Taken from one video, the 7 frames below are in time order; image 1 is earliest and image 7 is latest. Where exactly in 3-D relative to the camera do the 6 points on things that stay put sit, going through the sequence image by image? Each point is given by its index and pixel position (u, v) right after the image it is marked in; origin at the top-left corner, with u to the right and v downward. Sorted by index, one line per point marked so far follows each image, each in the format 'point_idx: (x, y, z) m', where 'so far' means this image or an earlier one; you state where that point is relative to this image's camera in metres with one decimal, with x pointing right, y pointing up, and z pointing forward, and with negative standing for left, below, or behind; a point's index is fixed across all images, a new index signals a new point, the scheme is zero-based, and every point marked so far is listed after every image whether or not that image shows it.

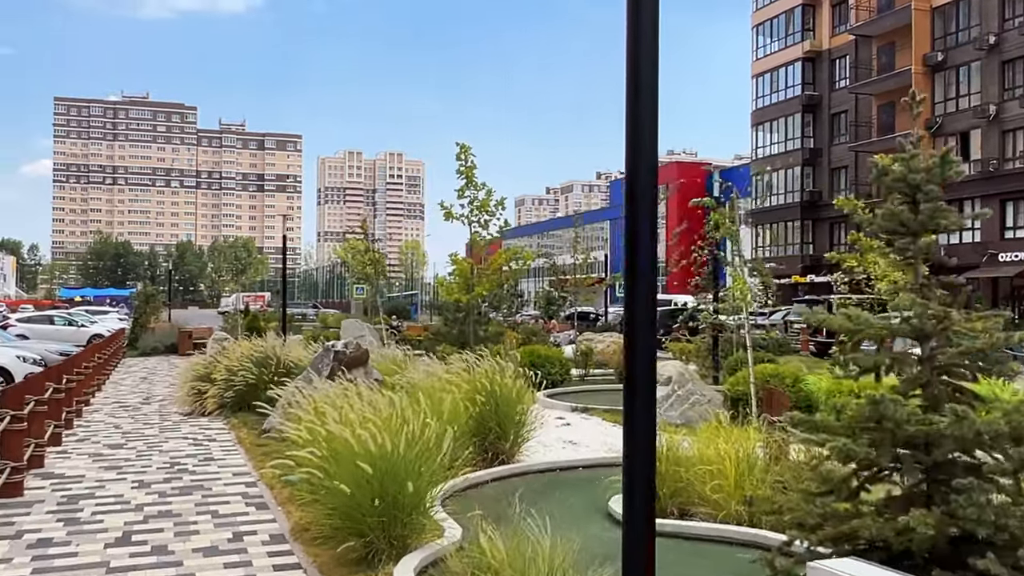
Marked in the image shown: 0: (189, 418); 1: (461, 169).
0: (-4.4, -1.8, +13.3) m
1: (-0.8, +1.9, +16.1) m
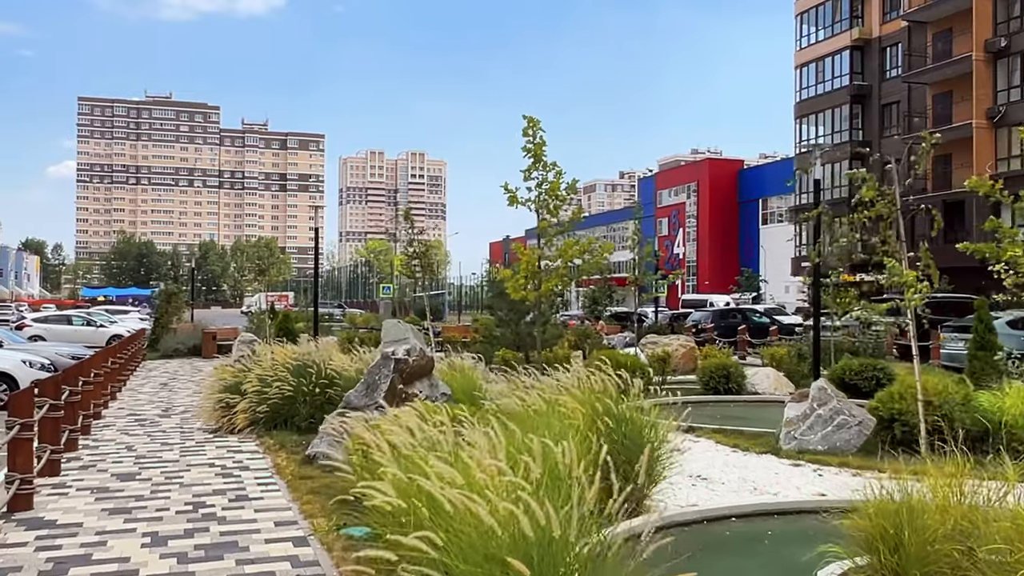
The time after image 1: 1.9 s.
0: (-3.4, -1.7, +11.3) m
1: (+0.2, +2.0, +14.0) m
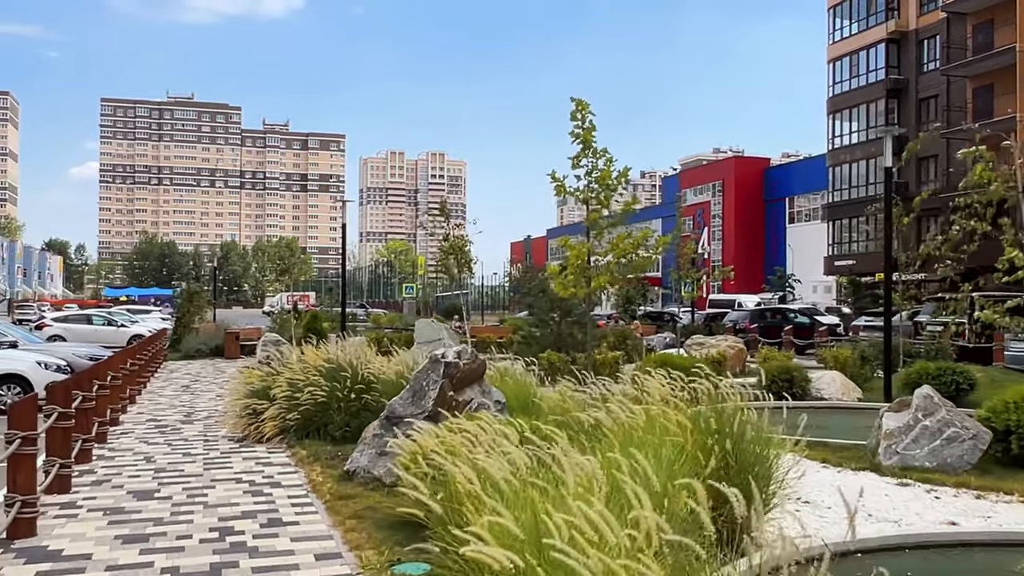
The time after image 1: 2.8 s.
0: (-2.8, -1.7, +10.3) m
1: (+0.8, +2.1, +12.9) m
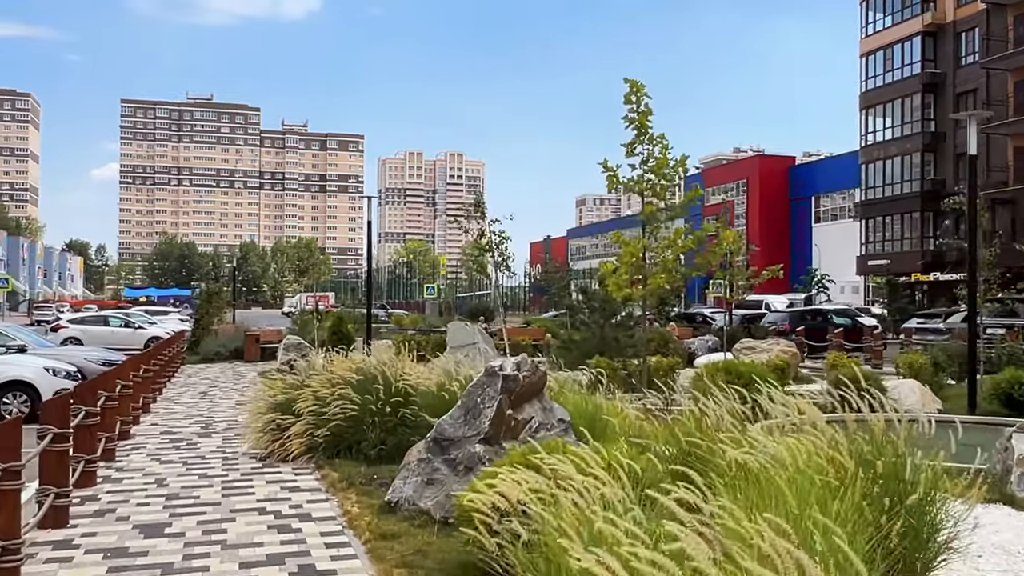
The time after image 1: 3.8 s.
0: (-2.3, -1.7, +9.2) m
1: (+1.4, +2.0, +11.7) m
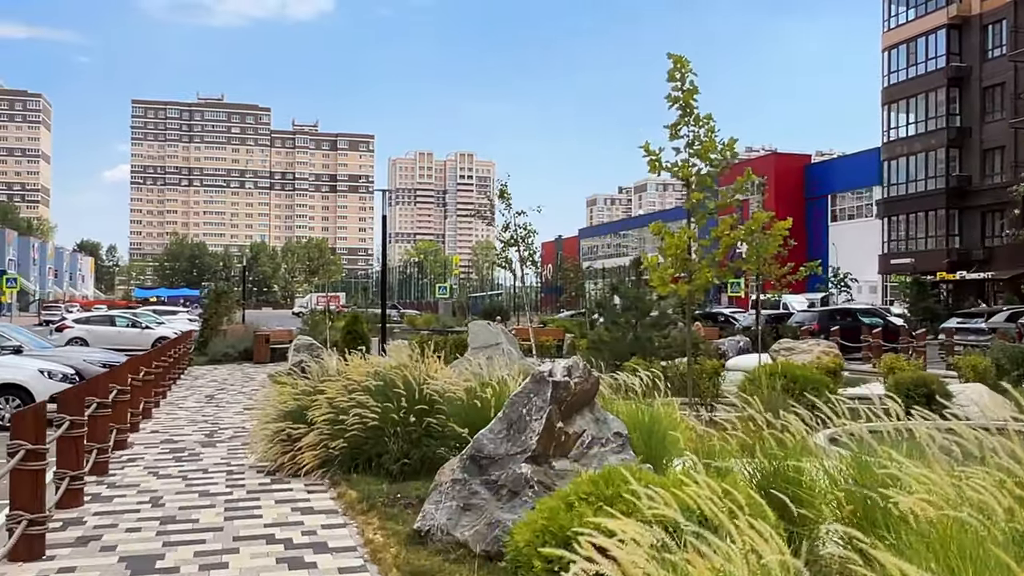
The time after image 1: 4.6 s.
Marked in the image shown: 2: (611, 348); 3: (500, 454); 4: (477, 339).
0: (-2.0, -1.6, +8.2) m
1: (+1.8, +2.1, +10.7) m
2: (+1.5, -0.9, +14.9) m
3: (-0.1, -1.0, +5.7) m
4: (-0.5, -0.8, +15.0) m
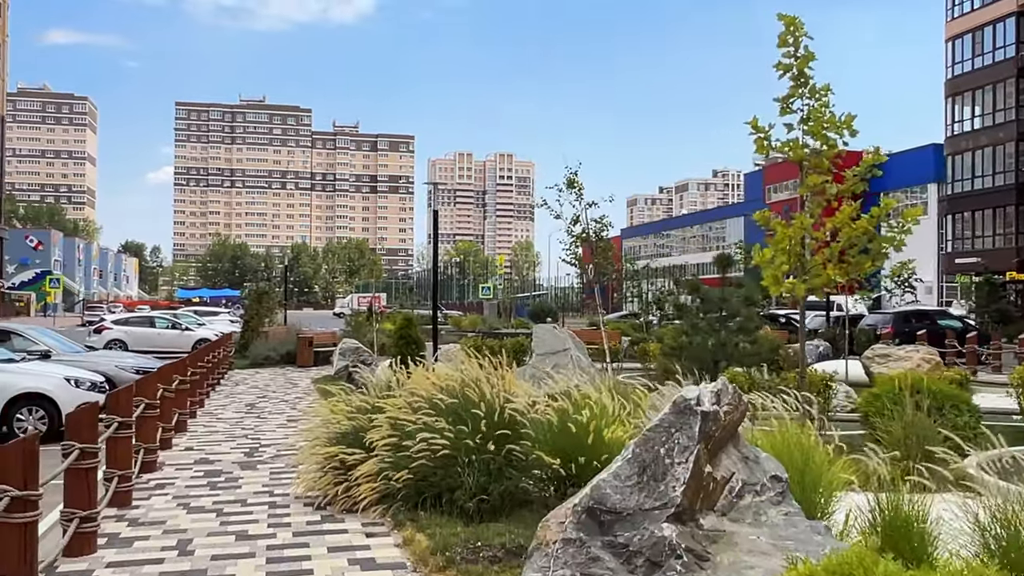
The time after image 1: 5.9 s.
0: (-1.3, -1.6, +6.8) m
1: (+2.5, +2.1, +9.2) m
2: (+2.5, -0.9, +13.4) m
3: (+0.5, -1.0, +4.3) m
4: (+0.4, -0.8, +13.6) m
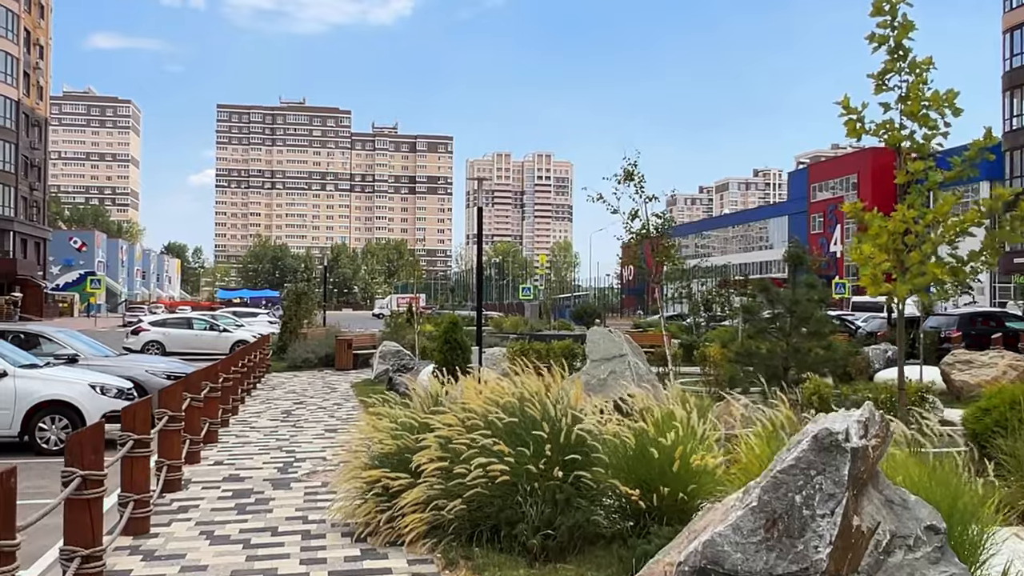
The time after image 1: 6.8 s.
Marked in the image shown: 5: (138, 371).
0: (-0.9, -1.6, +5.9) m
1: (+3.0, +2.1, +8.1) m
2: (+3.1, -0.9, +12.4) m
3: (+0.8, -1.0, +3.3) m
4: (+1.1, -0.8, +12.6) m
5: (-5.2, -1.2, +13.7) m
